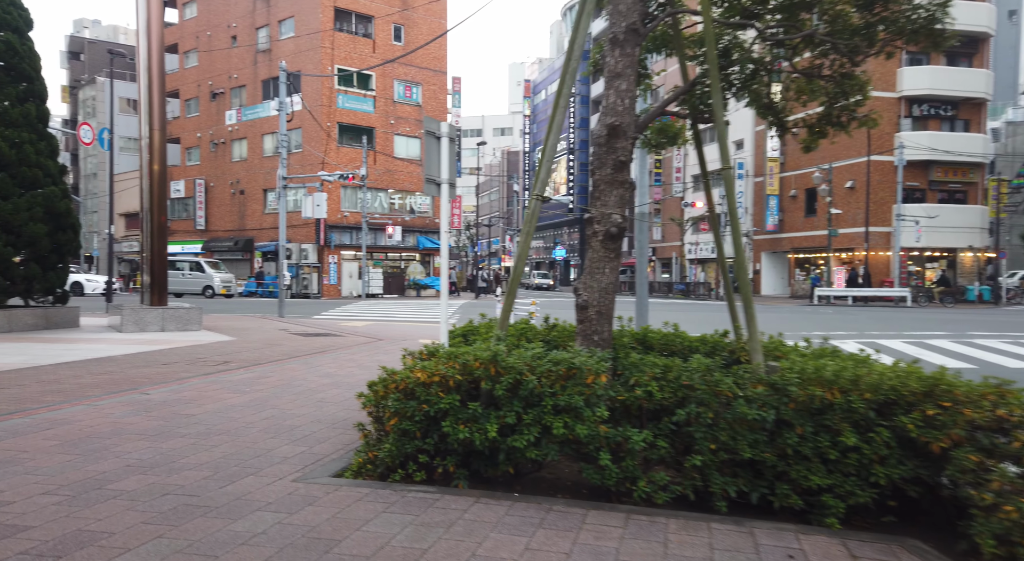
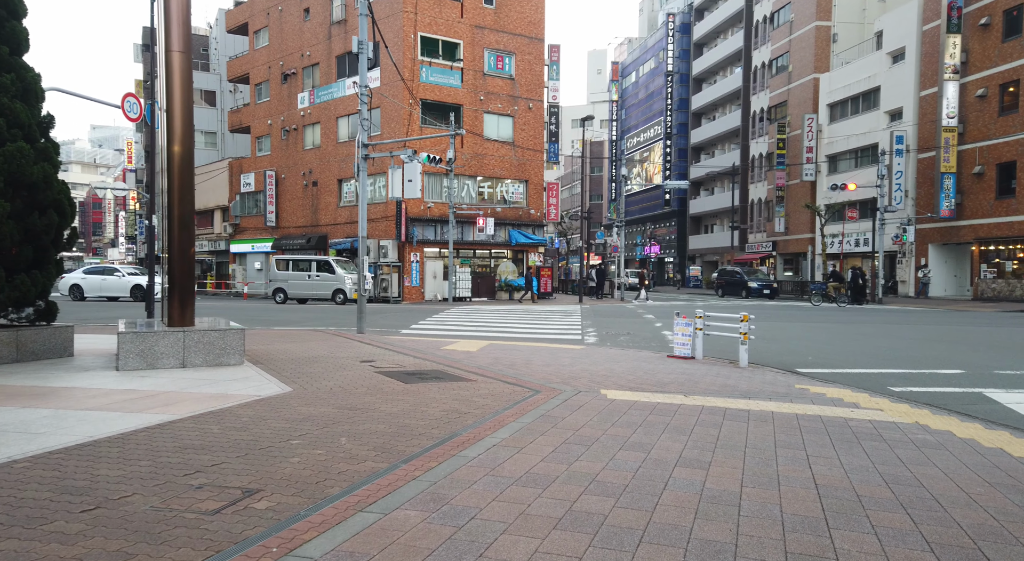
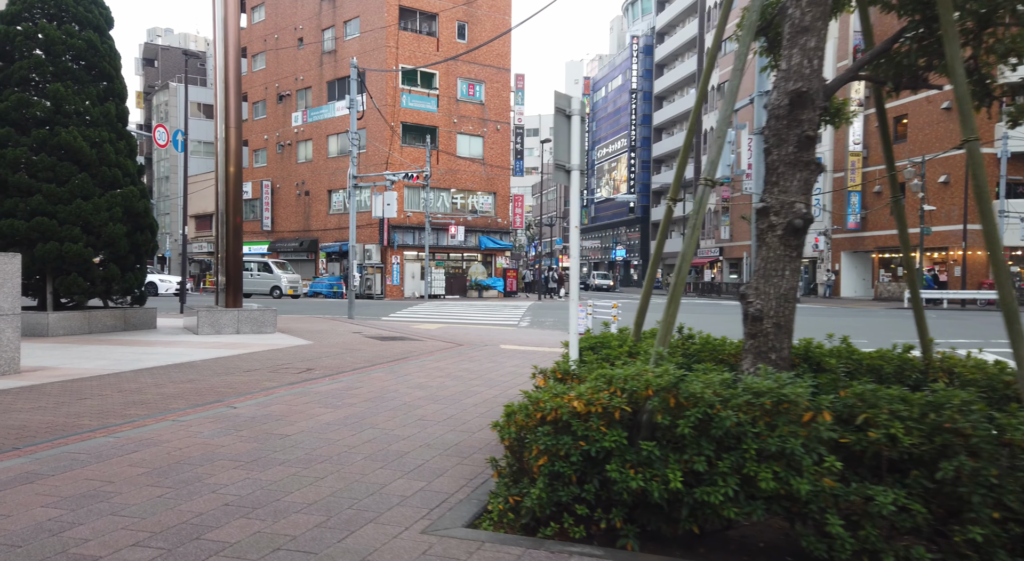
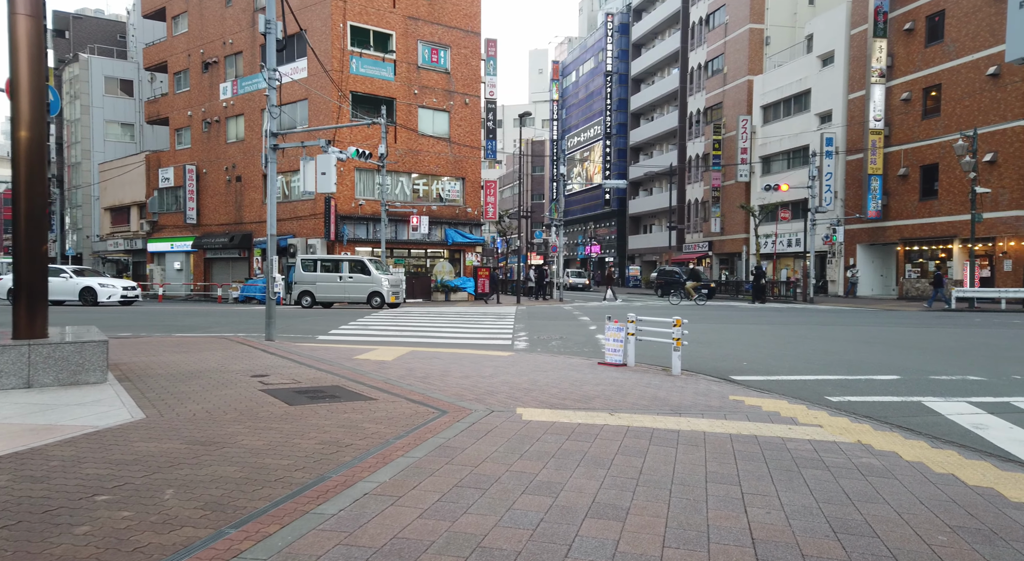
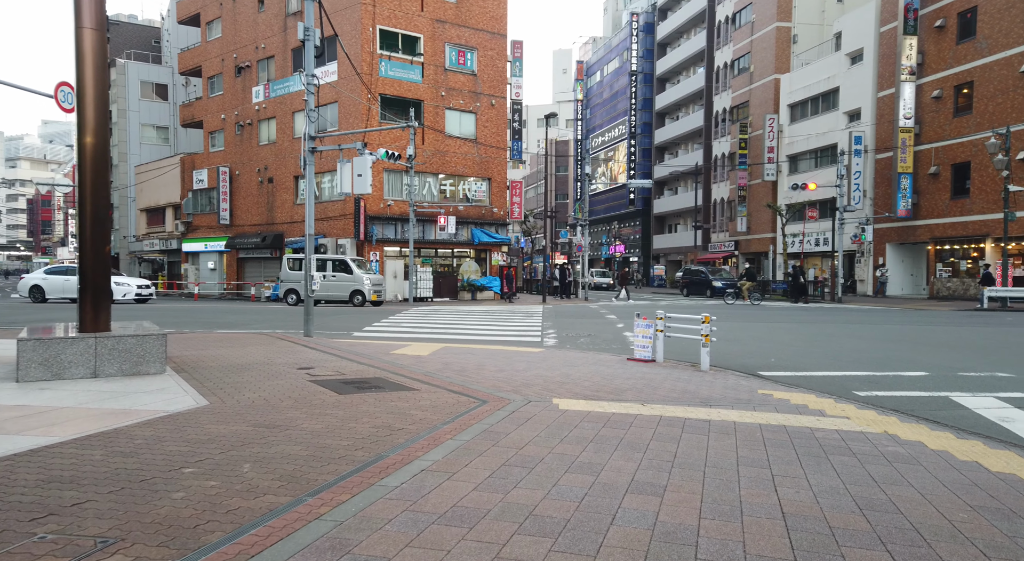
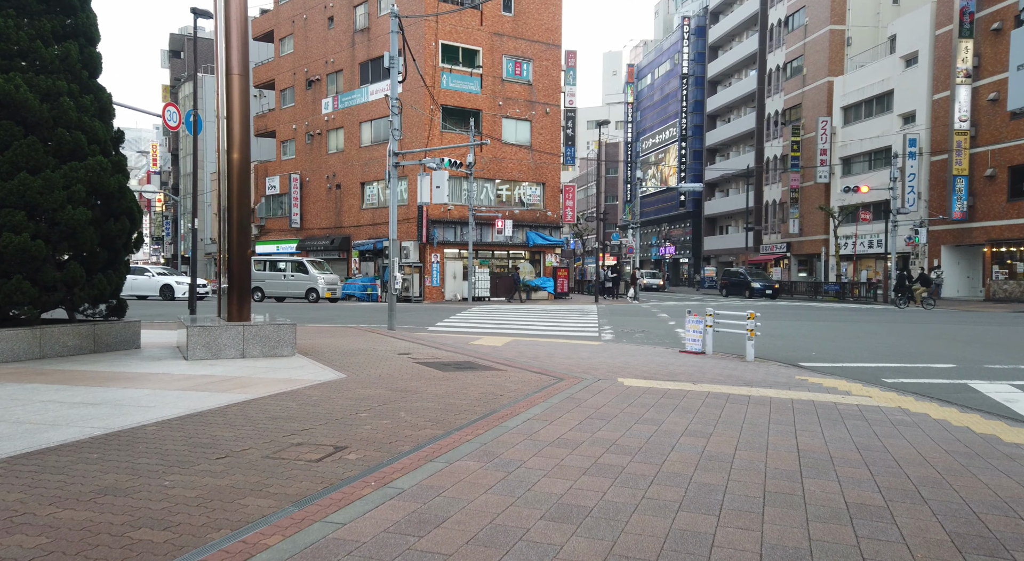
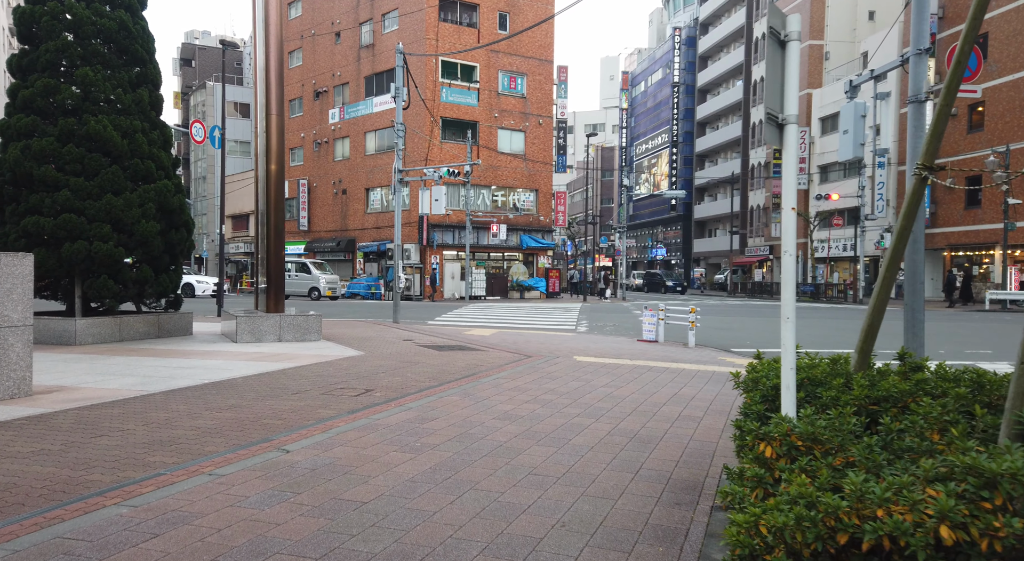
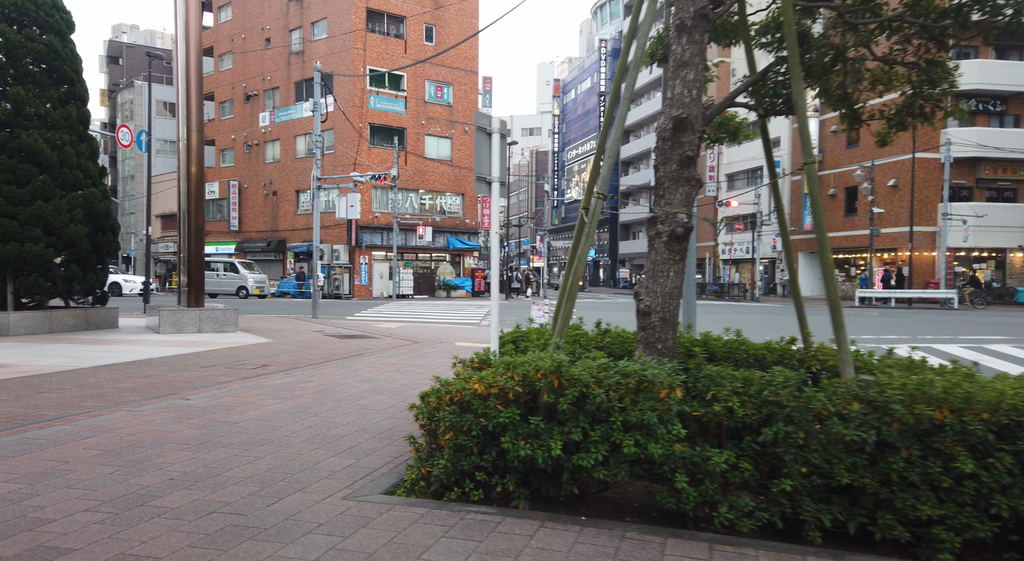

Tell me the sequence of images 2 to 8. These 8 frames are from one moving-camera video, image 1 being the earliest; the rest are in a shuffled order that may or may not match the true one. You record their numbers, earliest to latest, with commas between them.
8, 3, 7, 6, 2, 5, 4
